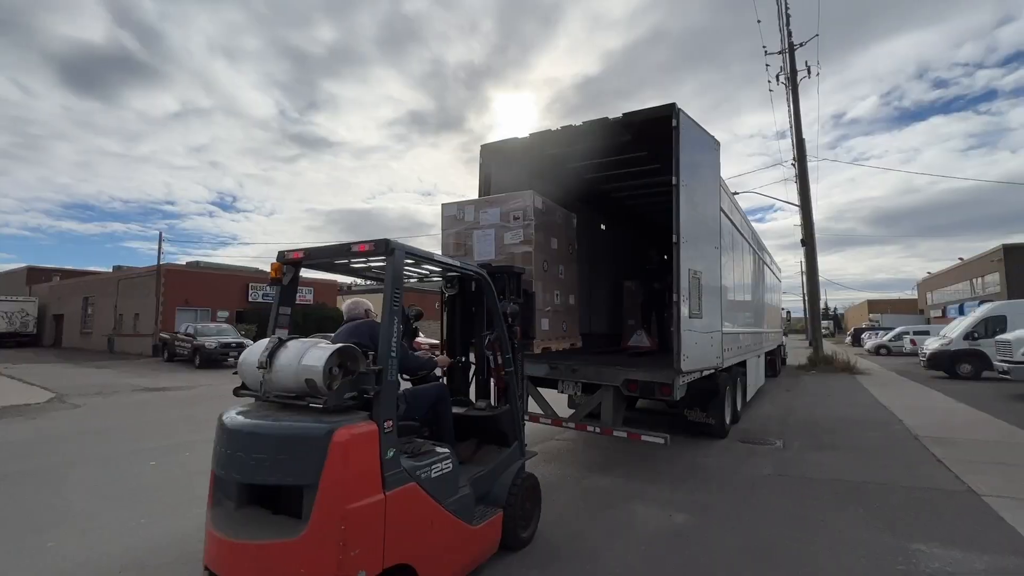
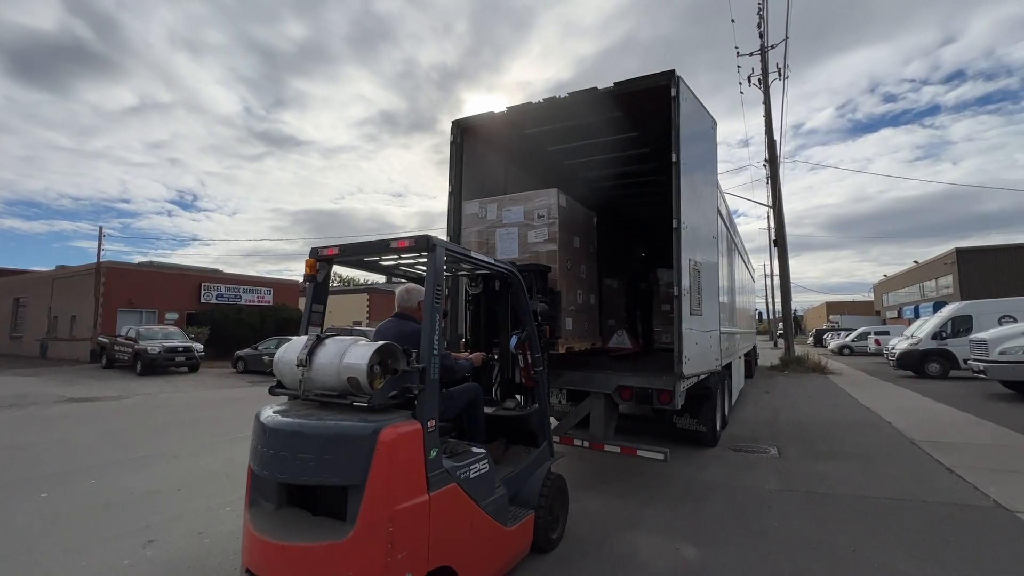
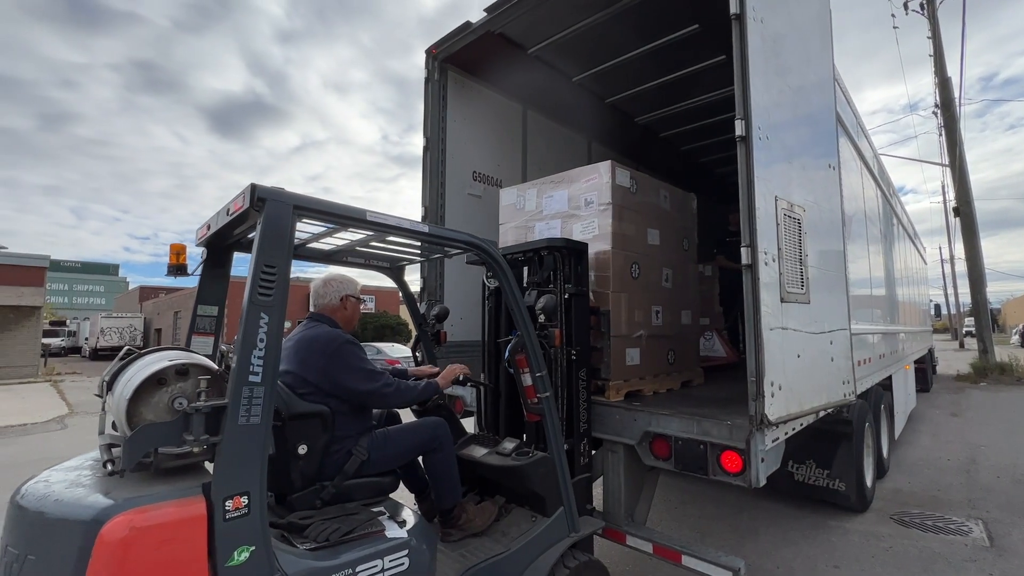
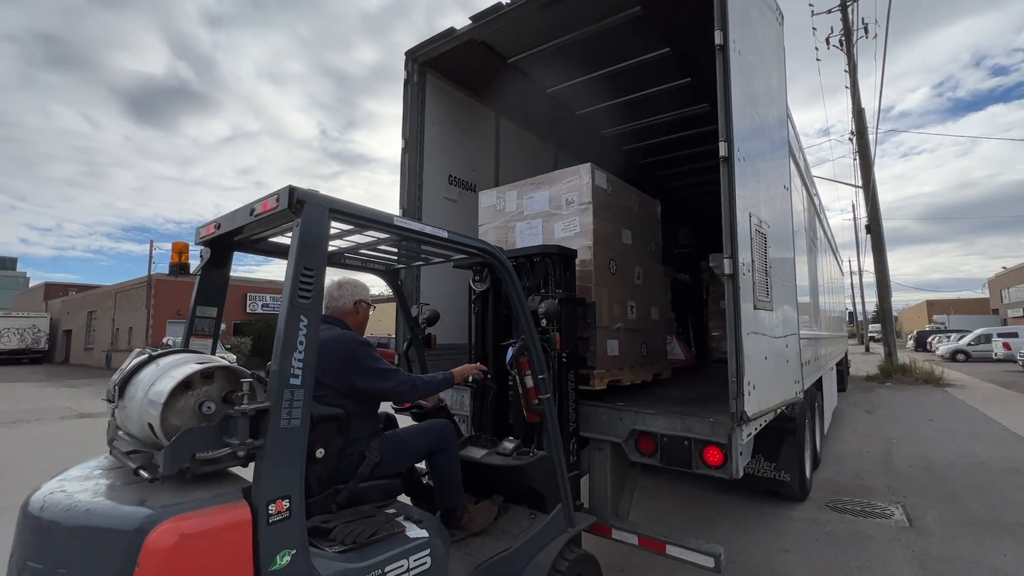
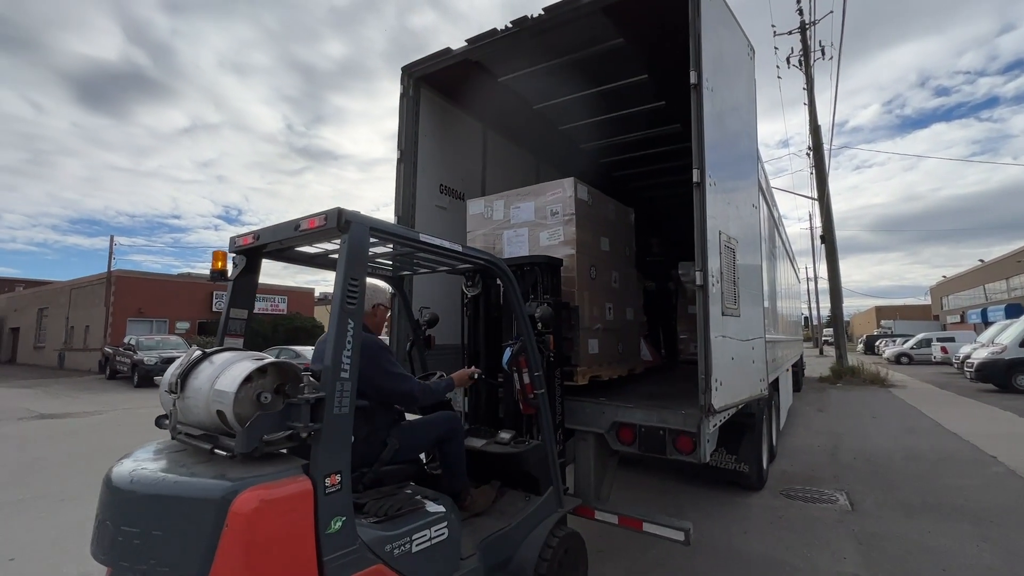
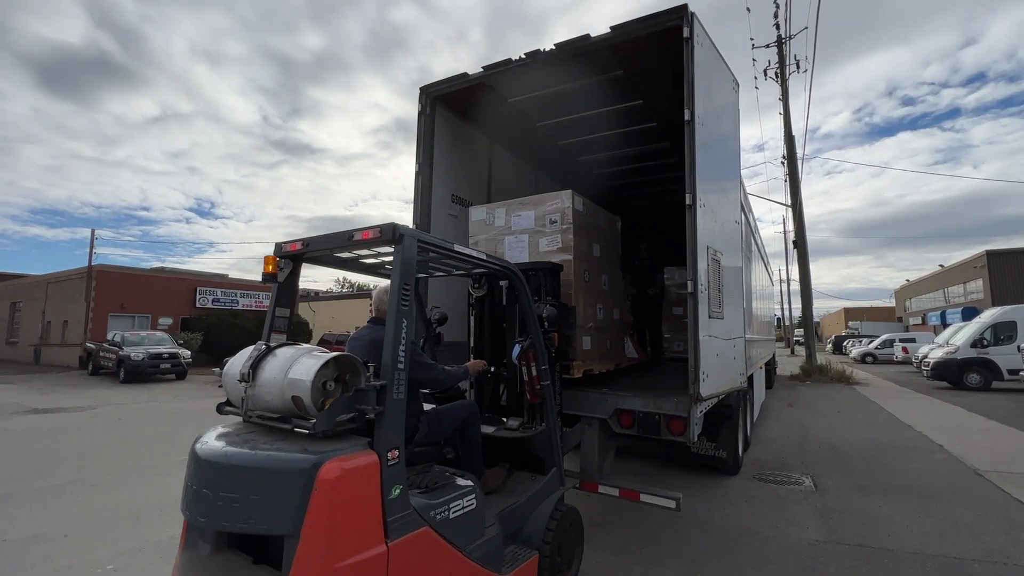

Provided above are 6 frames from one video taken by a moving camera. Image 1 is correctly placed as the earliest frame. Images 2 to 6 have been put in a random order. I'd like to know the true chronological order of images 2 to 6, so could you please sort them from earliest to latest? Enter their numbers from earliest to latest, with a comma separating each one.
2, 6, 5, 4, 3
